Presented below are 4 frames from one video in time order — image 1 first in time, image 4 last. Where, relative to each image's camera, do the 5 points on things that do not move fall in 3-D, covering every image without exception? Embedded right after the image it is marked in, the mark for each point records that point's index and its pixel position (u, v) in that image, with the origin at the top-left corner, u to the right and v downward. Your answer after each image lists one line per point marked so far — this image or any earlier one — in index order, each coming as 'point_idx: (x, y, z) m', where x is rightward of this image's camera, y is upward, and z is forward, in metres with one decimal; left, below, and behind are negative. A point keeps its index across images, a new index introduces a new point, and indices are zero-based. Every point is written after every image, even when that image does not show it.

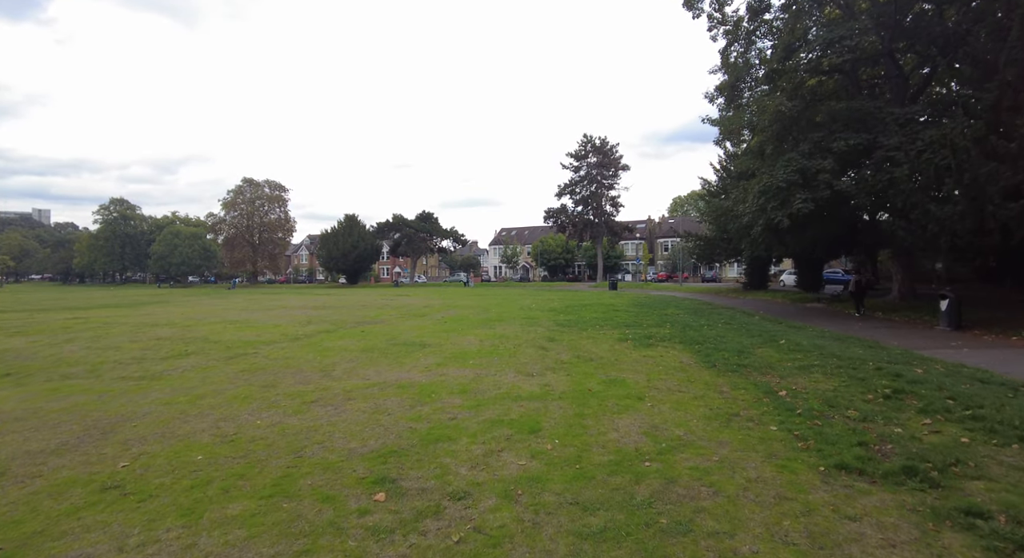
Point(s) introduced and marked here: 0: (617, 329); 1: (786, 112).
0: (+3.3, -1.6, +15.7) m
1: (+9.8, +6.0, +18.3) m
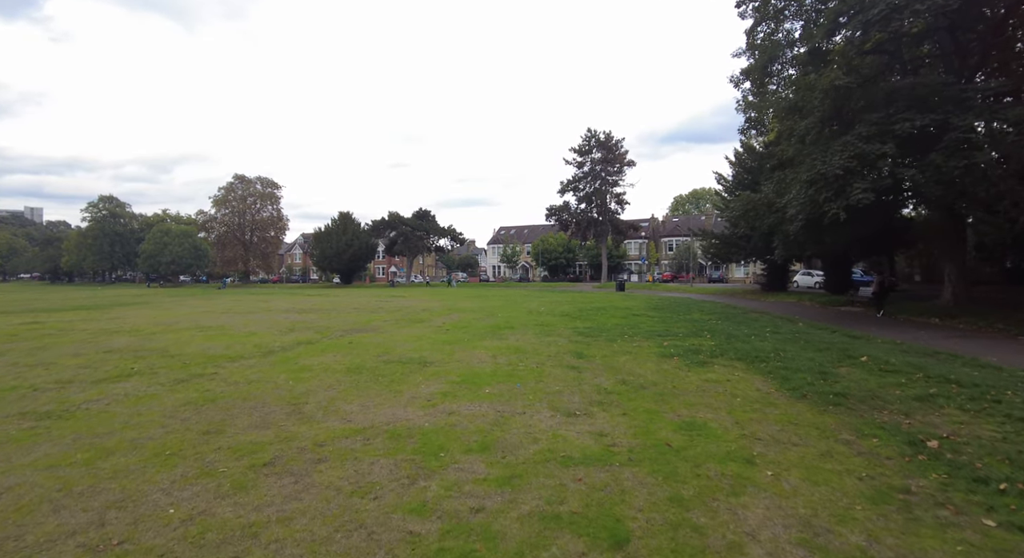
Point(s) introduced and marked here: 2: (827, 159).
0: (+3.7, -1.6, +13.3) m
1: (+10.2, +5.9, +15.9) m
2: (+9.6, +3.7, +15.6) m
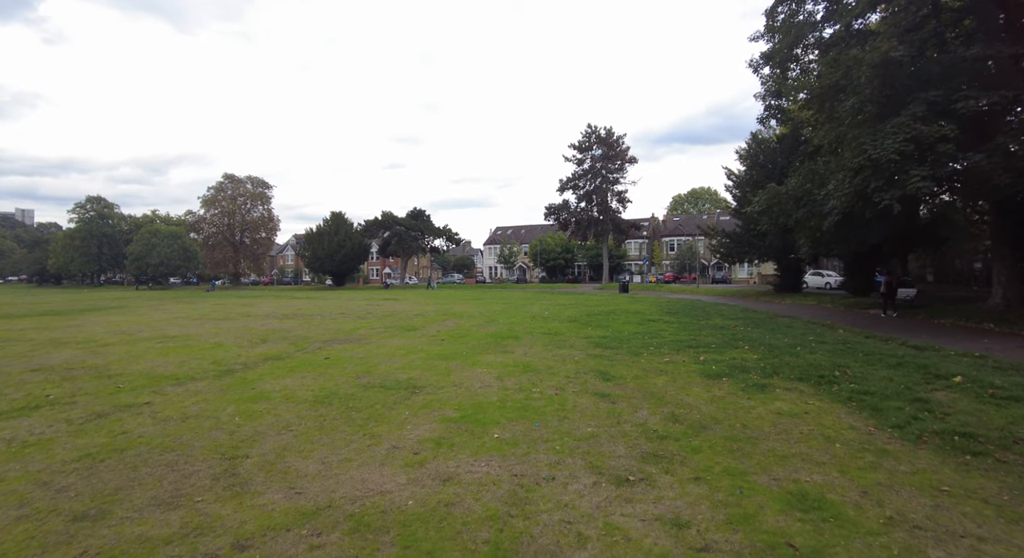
0: (+3.8, -1.7, +11.3) m
1: (+10.4, +5.9, +14.0) m
2: (+9.8, +3.6, +13.6) m
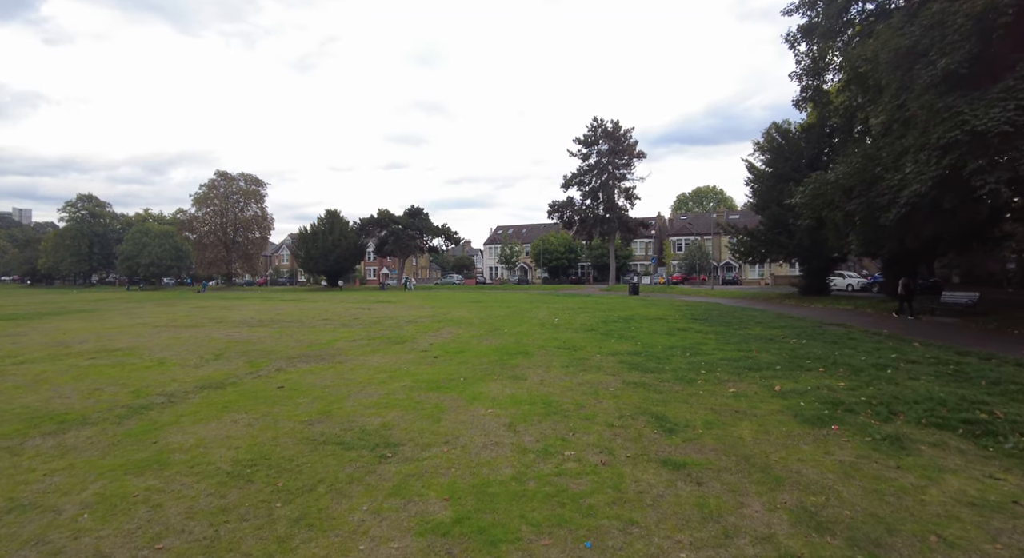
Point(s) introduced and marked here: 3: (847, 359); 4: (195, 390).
0: (+4.0, -1.7, +8.6) m
1: (+10.6, +5.8, +11.3) m
2: (+10.0, +3.6, +11.0) m
3: (+7.1, -1.7, +10.8) m
4: (-5.4, -1.9, +8.6) m
